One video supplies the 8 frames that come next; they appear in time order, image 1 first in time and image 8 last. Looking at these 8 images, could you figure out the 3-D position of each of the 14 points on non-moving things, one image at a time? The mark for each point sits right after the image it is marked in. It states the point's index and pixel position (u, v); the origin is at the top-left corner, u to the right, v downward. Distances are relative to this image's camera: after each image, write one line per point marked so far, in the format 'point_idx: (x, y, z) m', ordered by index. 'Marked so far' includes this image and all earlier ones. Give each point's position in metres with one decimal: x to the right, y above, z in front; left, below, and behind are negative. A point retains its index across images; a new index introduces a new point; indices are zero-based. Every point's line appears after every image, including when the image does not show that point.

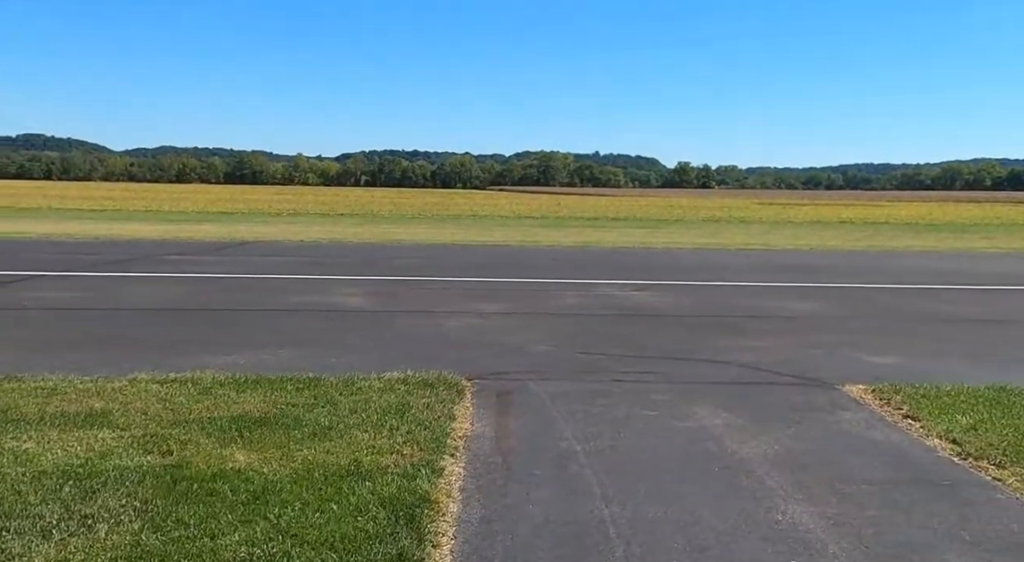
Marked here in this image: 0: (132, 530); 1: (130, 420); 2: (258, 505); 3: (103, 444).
0: (-1.5, -1.0, +4.1) m
1: (-2.2, -0.8, +5.9) m
2: (-1.1, -1.0, +4.4) m
3: (-2.1, -0.8, +5.4) m
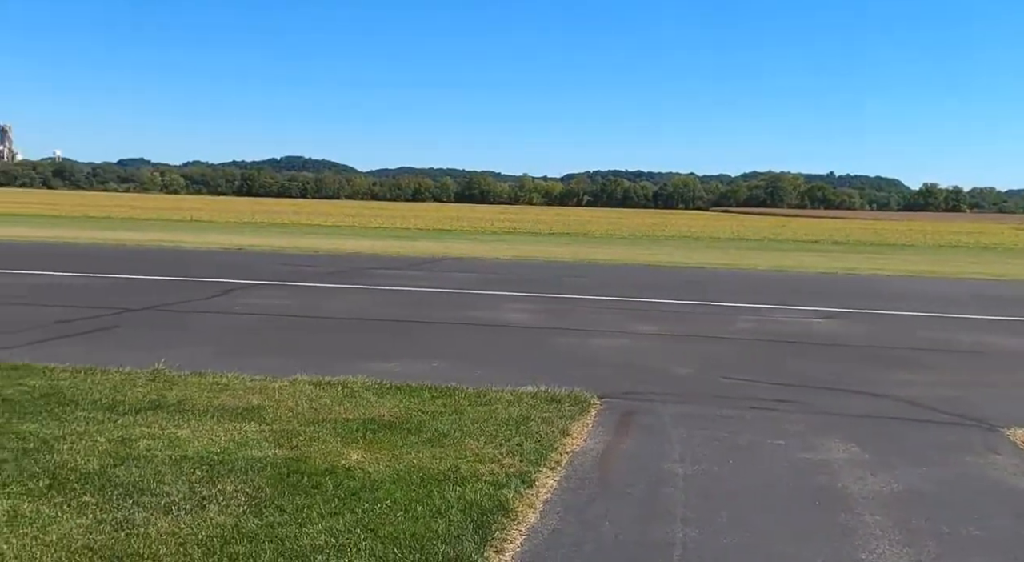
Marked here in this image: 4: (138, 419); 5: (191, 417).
0: (-1.2, -1.0, +4.6) m
1: (-1.5, -0.9, +6.5) m
2: (-0.7, -1.0, +4.8) m
3: (-1.6, -0.9, +6.0) m
4: (-2.3, -0.9, +6.4) m
5: (-2.0, -0.9, +6.5) m
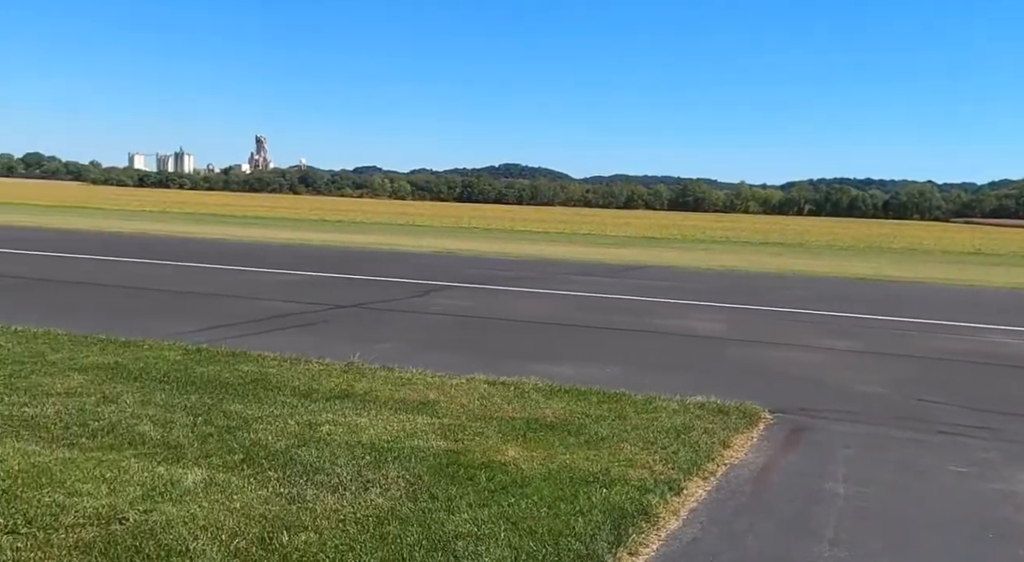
0: (-0.6, -1.0, +5.0) m
1: (-0.4, -0.9, +6.9) m
2: (0.0, -1.0, +5.1) m
3: (-0.6, -0.9, +6.4) m
4: (-1.2, -0.9, +7.0) m
5: (-0.9, -0.9, +7.0) m
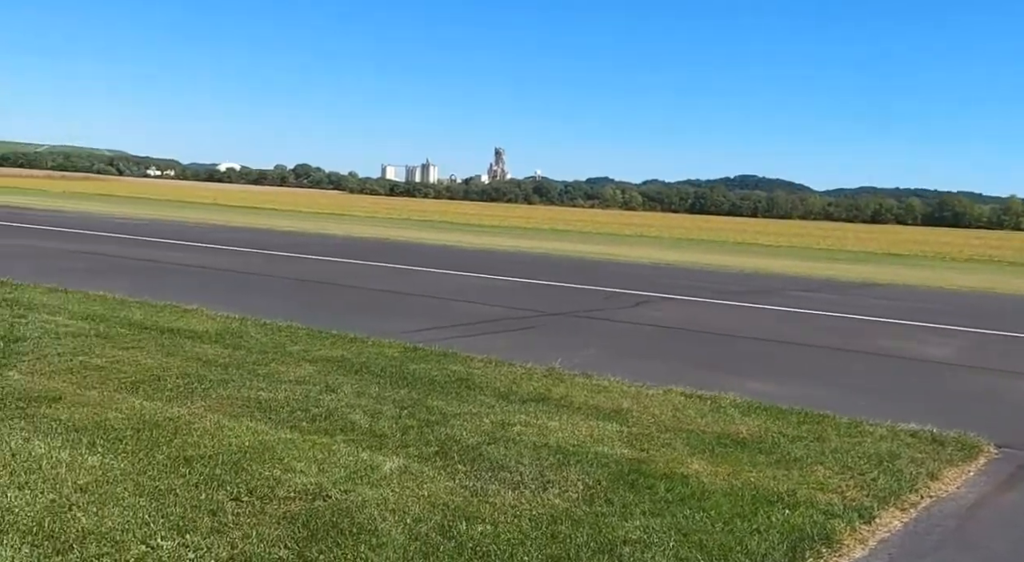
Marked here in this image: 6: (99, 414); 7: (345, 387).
0: (+0.3, -1.1, +5.1) m
1: (+0.9, -0.9, +6.9) m
2: (+0.8, -1.1, +5.1) m
3: (+0.6, -1.0, +6.5) m
4: (+0.1, -0.9, +7.2) m
5: (+0.4, -0.9, +7.2) m
6: (-2.7, -0.9, +6.8) m
7: (-1.3, -0.8, +7.9) m
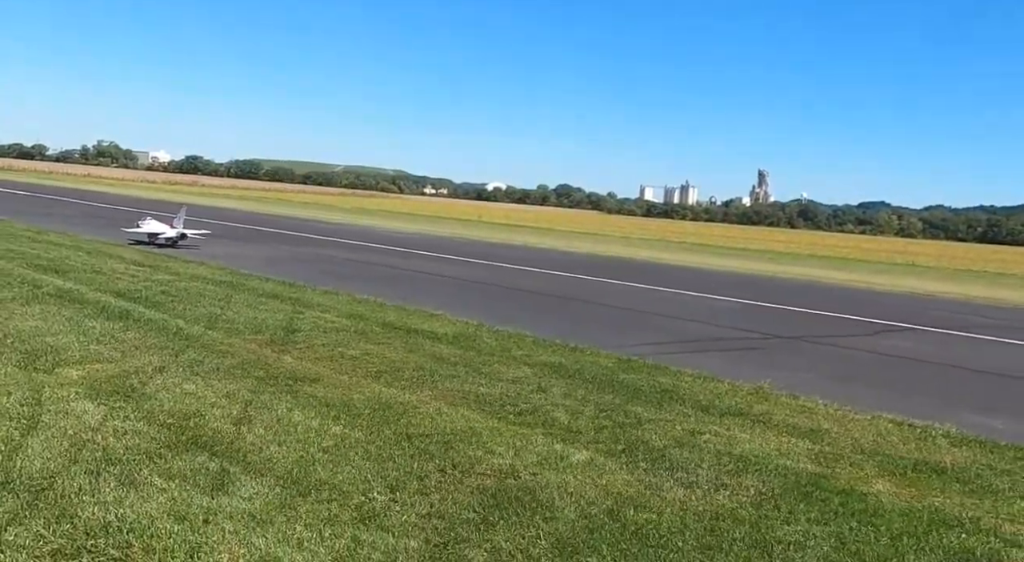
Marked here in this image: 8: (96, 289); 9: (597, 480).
0: (+1.2, -1.1, +5.5) m
1: (+2.2, -1.1, +7.1) m
2: (+1.7, -1.2, +5.3) m
3: (+1.8, -1.1, +6.7) m
4: (+1.5, -1.0, +7.5) m
5: (+1.8, -1.0, +7.4) m
6: (-1.2, -0.9, +7.8) m
7: (+0.4, -0.9, +8.6) m
8: (-6.2, -0.1, +15.3) m
9: (+0.5, -1.1, +5.7) m
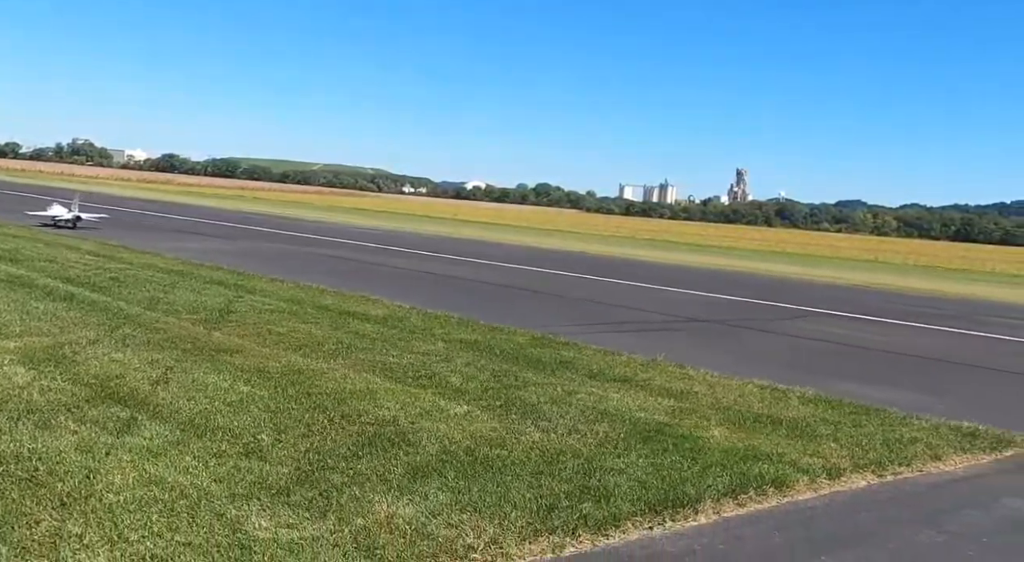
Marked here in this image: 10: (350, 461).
0: (+0.5, -1.0, +6.3) m
1: (+1.4, -0.9, +7.9) m
2: (+1.0, -1.0, +6.1) m
3: (+1.0, -0.9, +7.5) m
4: (+0.7, -0.8, +8.4) m
5: (+1.0, -0.9, +8.2) m
6: (-2.1, -0.7, +8.6) m
7: (-0.5, -0.7, +9.4) m
8: (-7.2, +0.1, +15.9) m
9: (-0.3, -0.9, +6.5) m
10: (-0.8, -0.9, +5.4) m
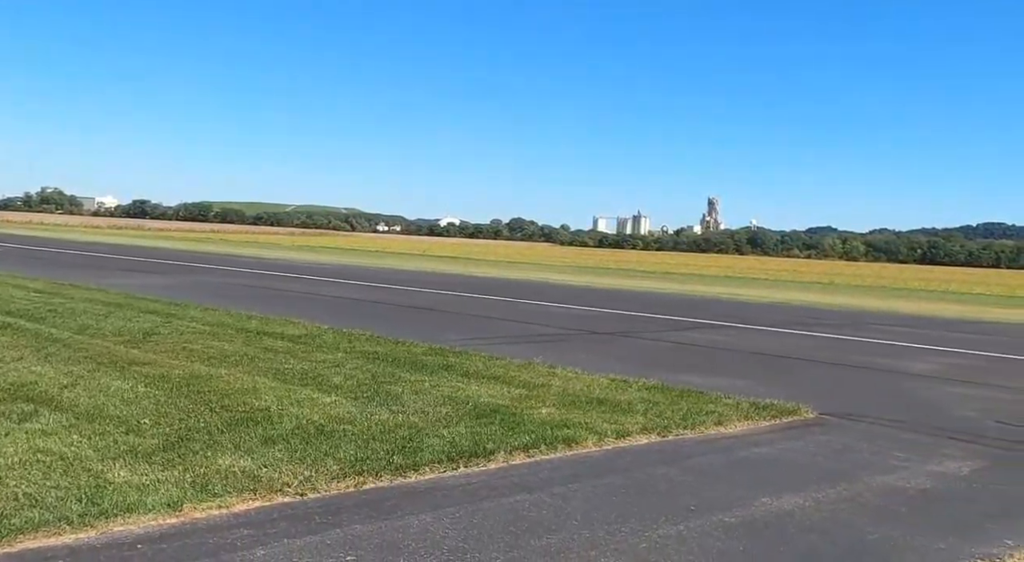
0: (-0.6, -1.0, +7.4) m
1: (+0.3, -0.9, +9.0) m
2: (-0.1, -1.0, +7.2) m
3: (-0.1, -0.9, +8.7) m
4: (-0.4, -0.9, +9.5) m
5: (-0.1, -0.9, +9.4) m
6: (-3.2, -0.8, +9.6) m
7: (-1.6, -0.8, +10.4) m
8: (-8.5, -0.5, +16.8) m
9: (-1.4, -0.9, +7.5) m
10: (-1.9, -1.0, +6.5) m
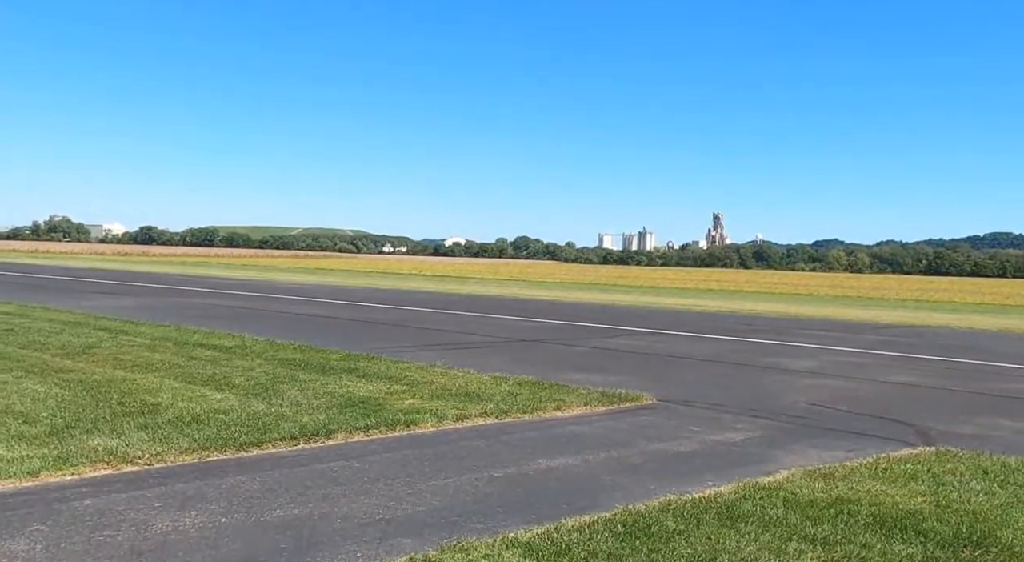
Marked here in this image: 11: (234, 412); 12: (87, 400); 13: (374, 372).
0: (-1.7, -1.0, +8.3) m
1: (-0.8, -1.0, +10.0) m
2: (-1.2, -1.0, +8.2) m
3: (-1.2, -1.0, +9.6) m
4: (-1.5, -1.0, +10.4) m
5: (-1.2, -1.0, +10.3) m
6: (-4.3, -1.0, +10.5) m
7: (-2.7, -1.0, +11.4) m
8: (-9.7, -0.8, +17.7) m
9: (-2.5, -1.0, +8.5) m
10: (-3.0, -1.0, +7.4) m
11: (-2.1, -1.0, +8.0) m
12: (-3.5, -1.0, +8.6) m
13: (-1.5, -1.0, +11.1) m
